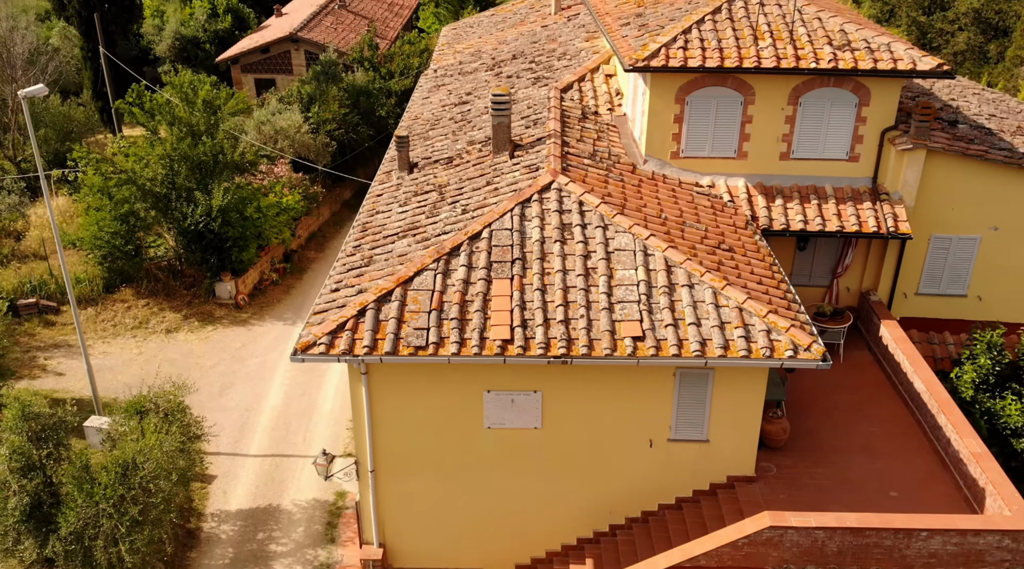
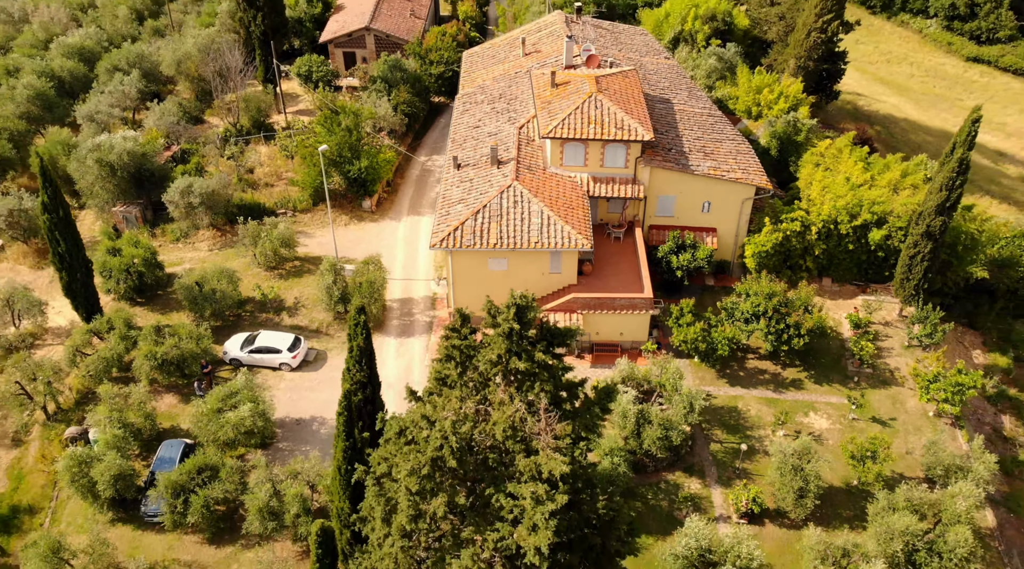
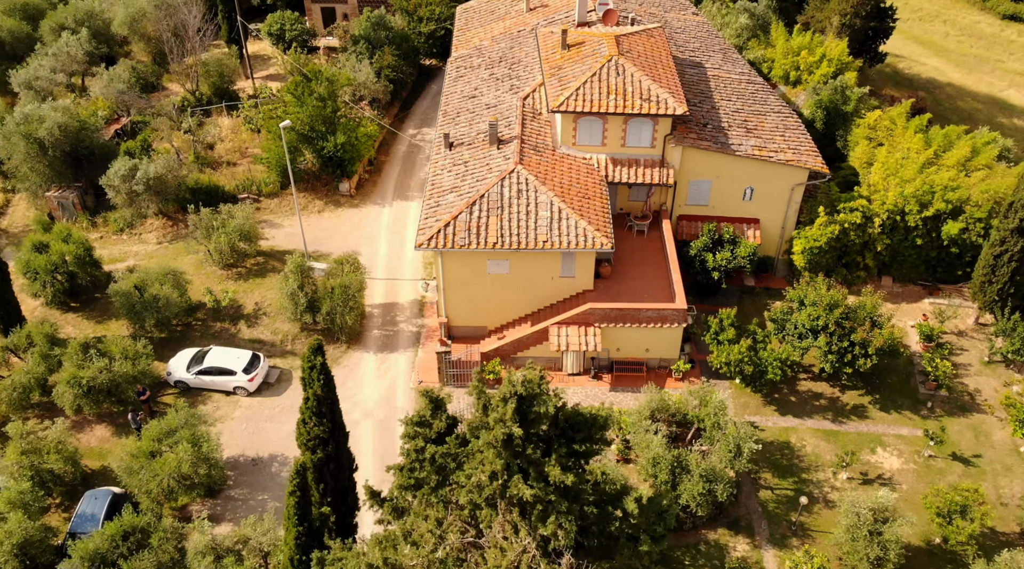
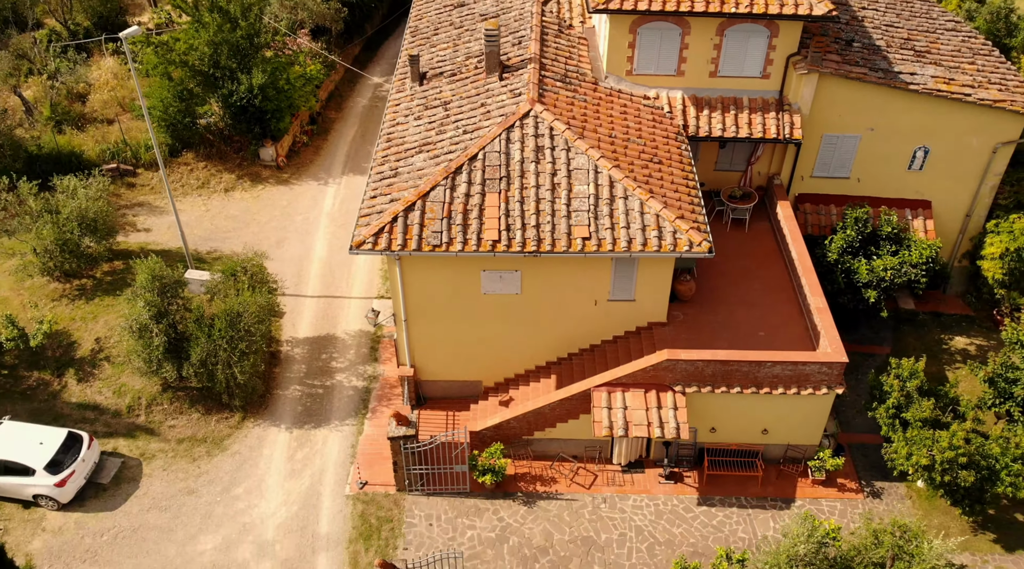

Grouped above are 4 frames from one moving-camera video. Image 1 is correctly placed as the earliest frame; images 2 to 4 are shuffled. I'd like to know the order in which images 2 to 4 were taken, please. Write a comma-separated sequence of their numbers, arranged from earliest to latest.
4, 3, 2
